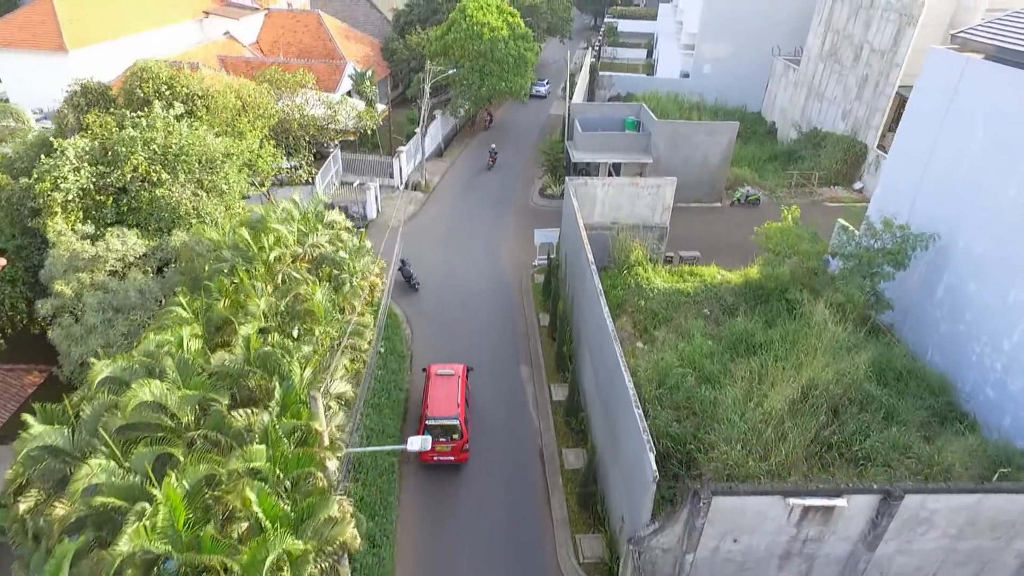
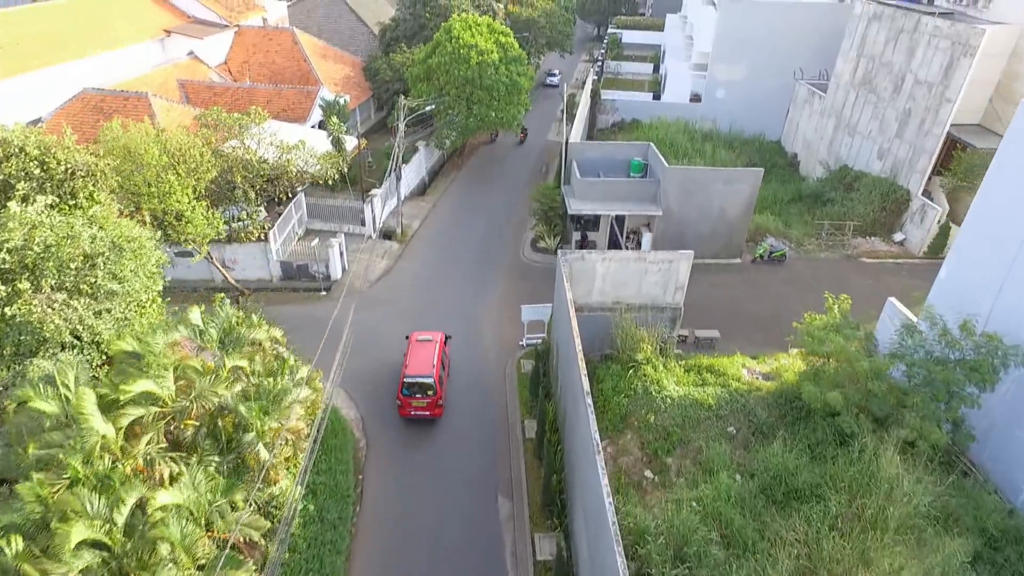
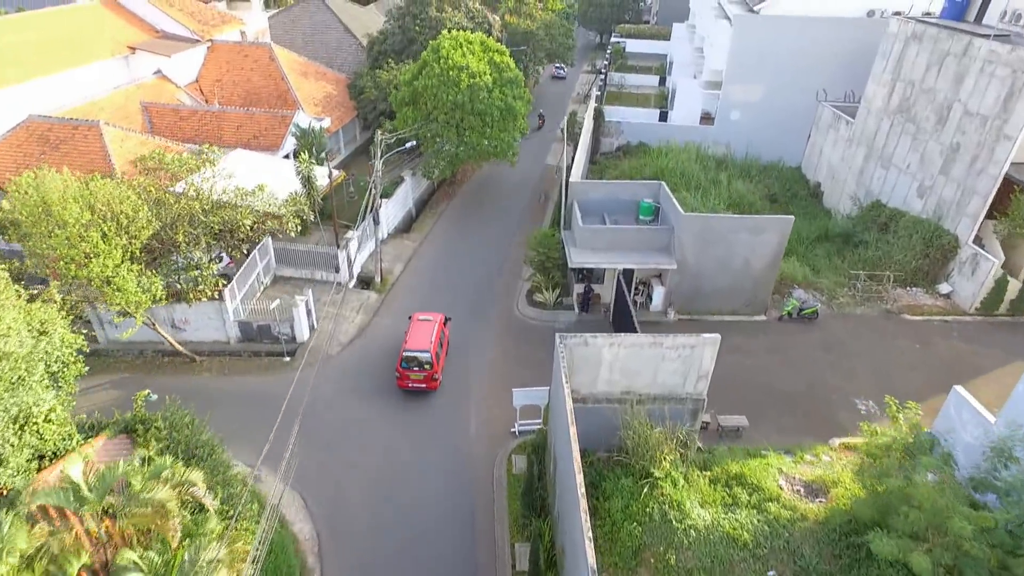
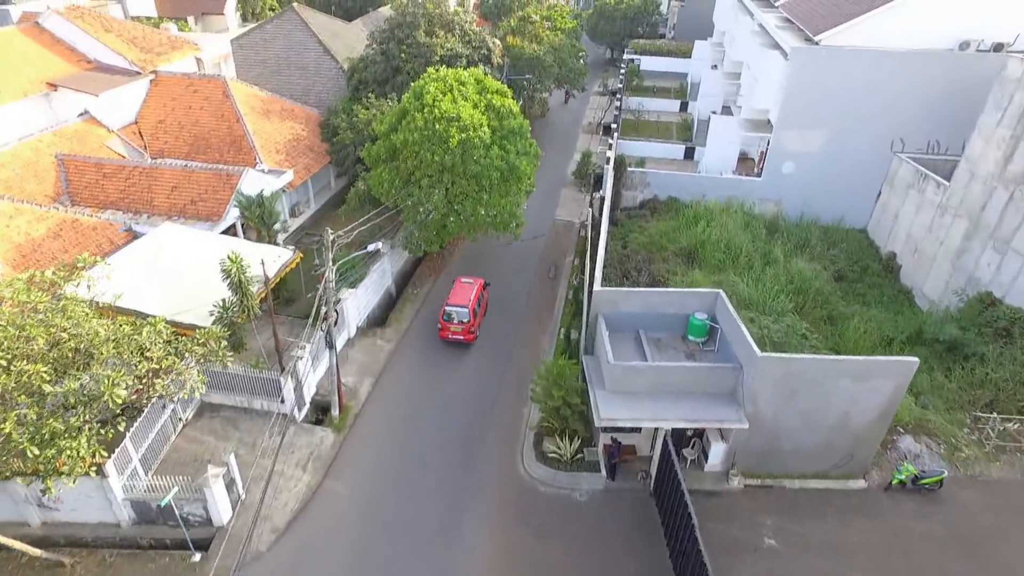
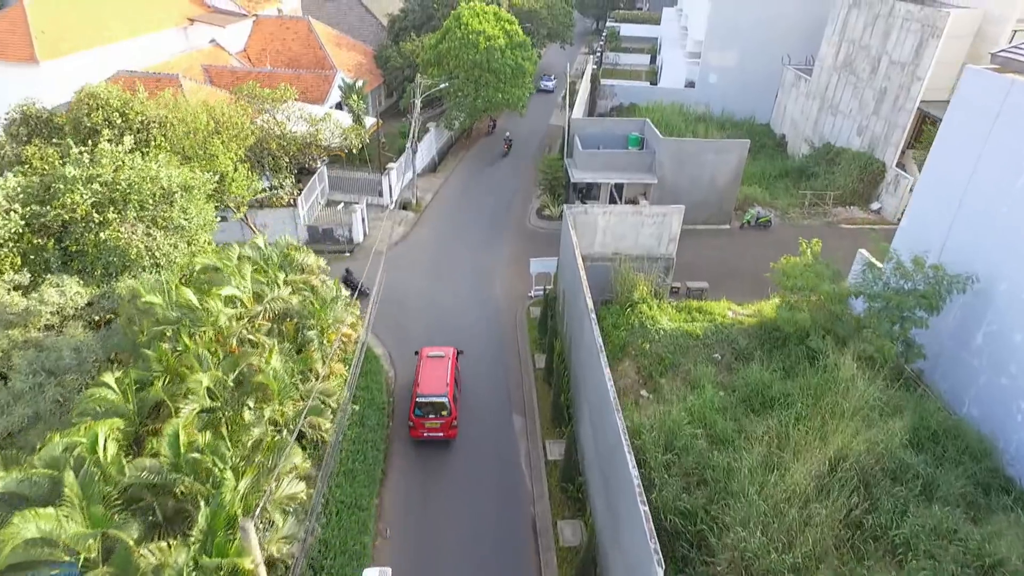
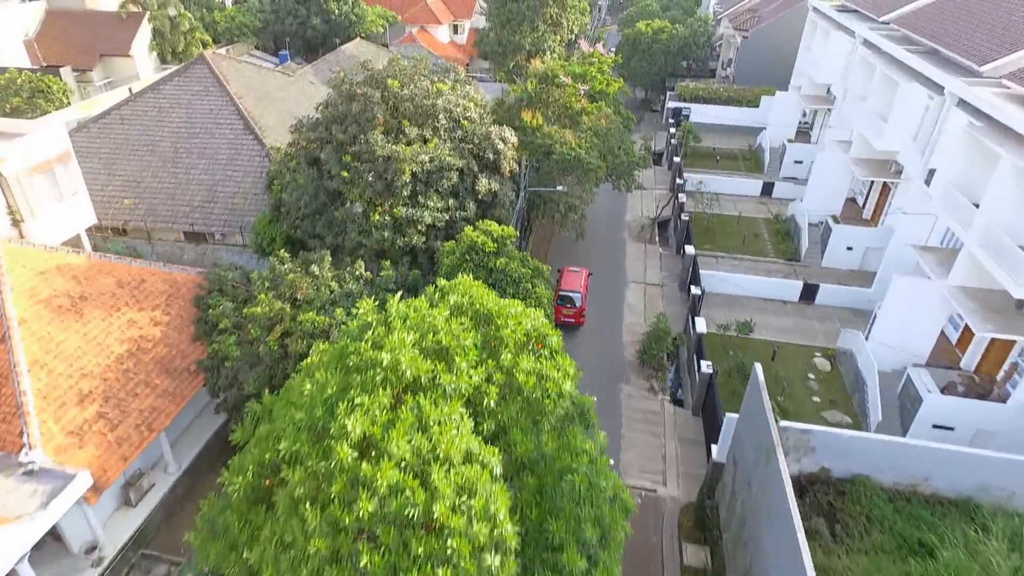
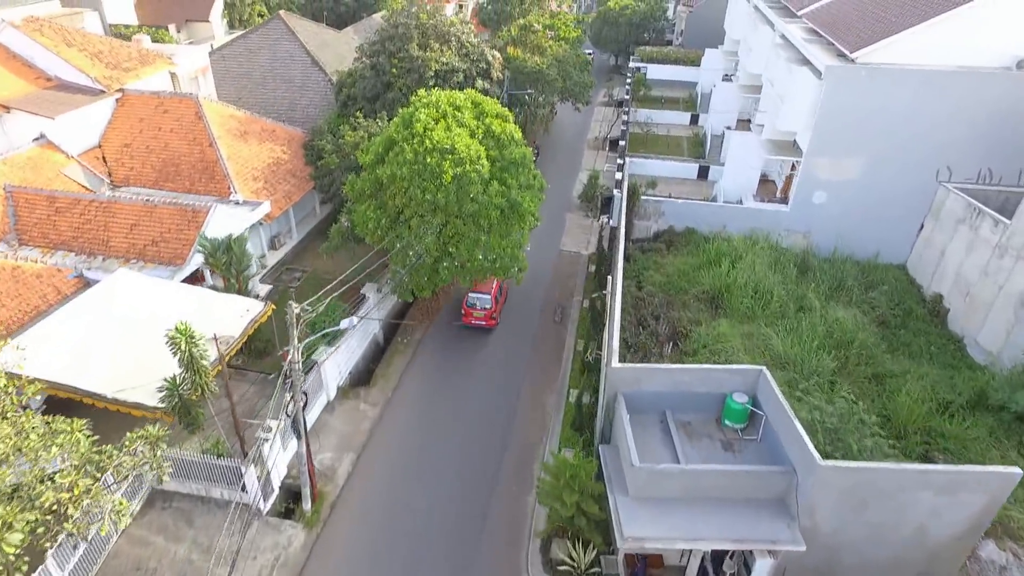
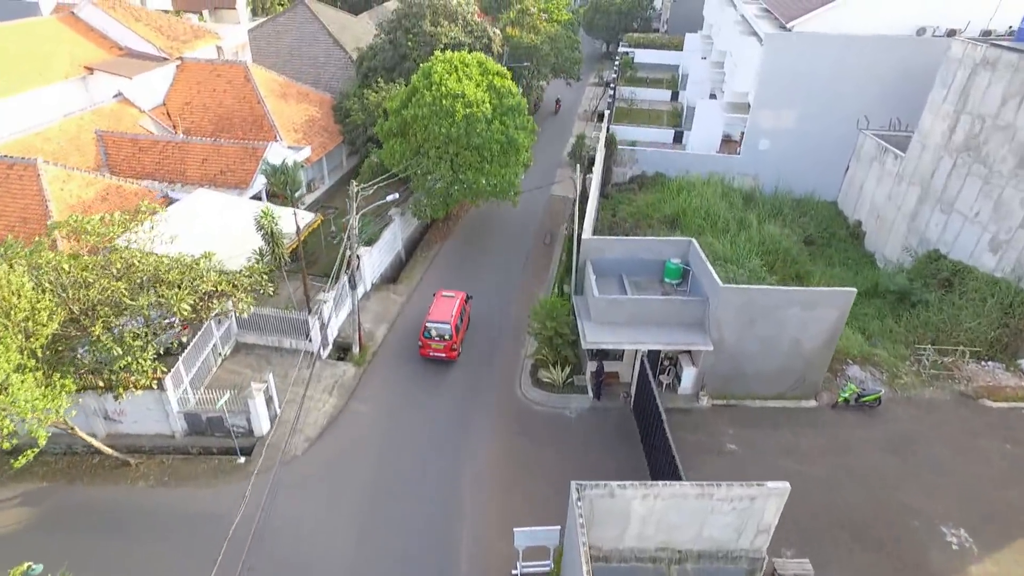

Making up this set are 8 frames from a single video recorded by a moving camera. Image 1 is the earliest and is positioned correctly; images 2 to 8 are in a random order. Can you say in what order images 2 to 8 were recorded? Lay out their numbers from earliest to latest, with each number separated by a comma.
5, 2, 3, 8, 4, 7, 6
